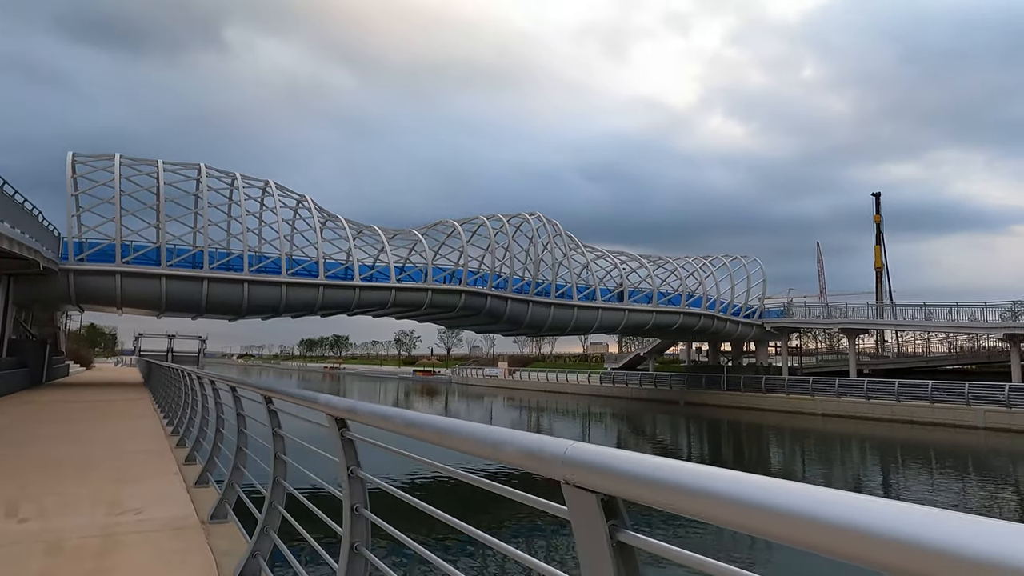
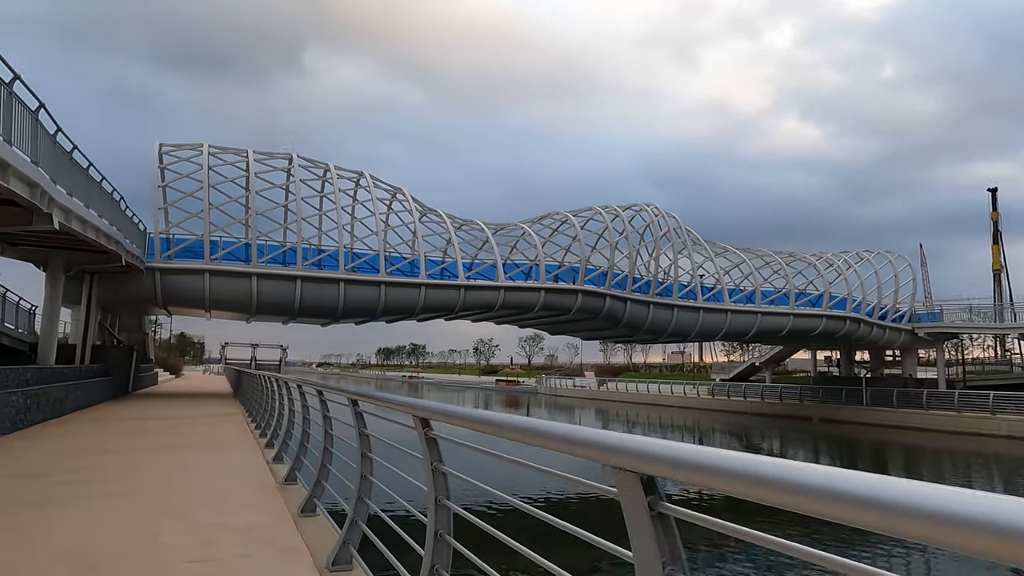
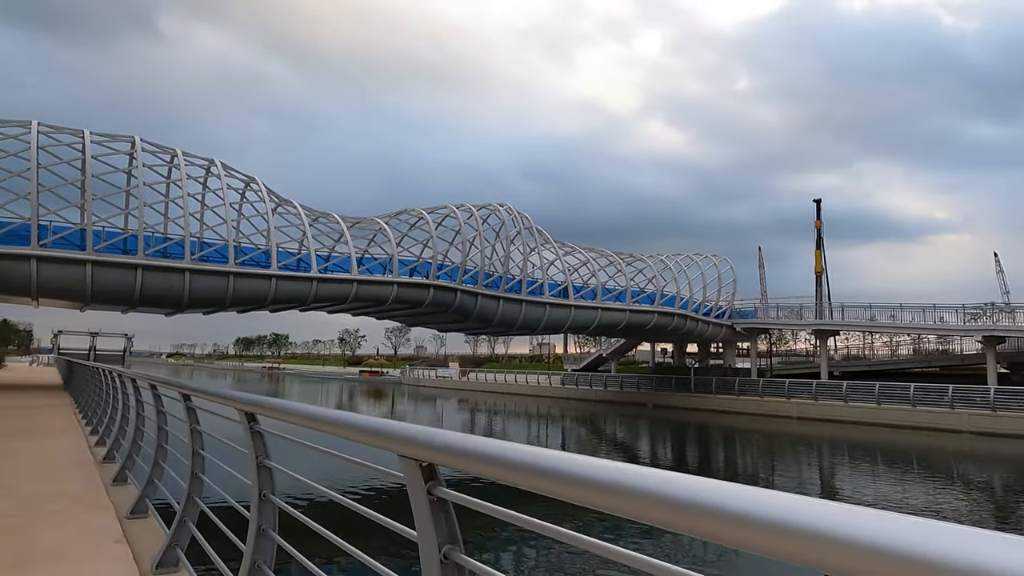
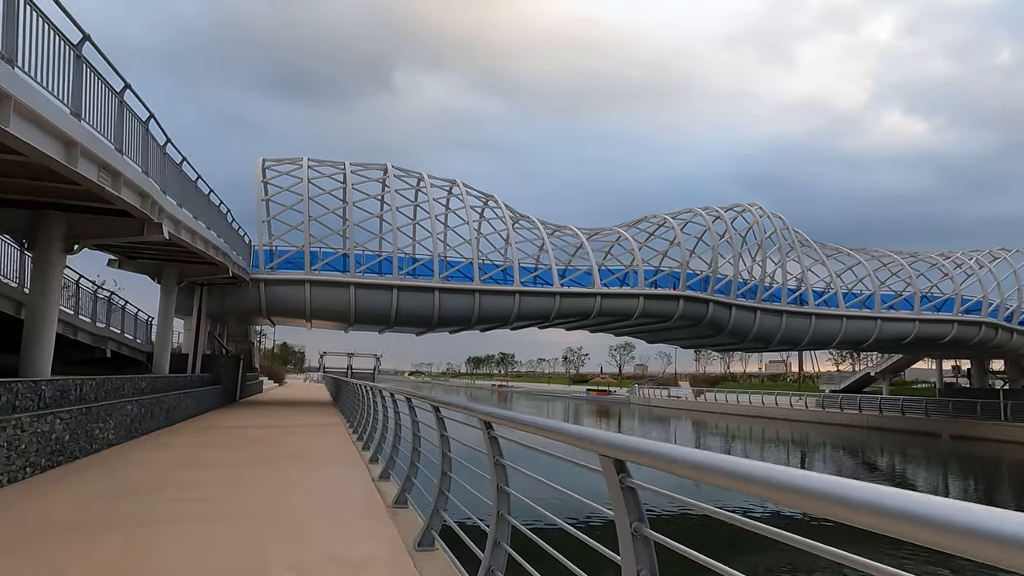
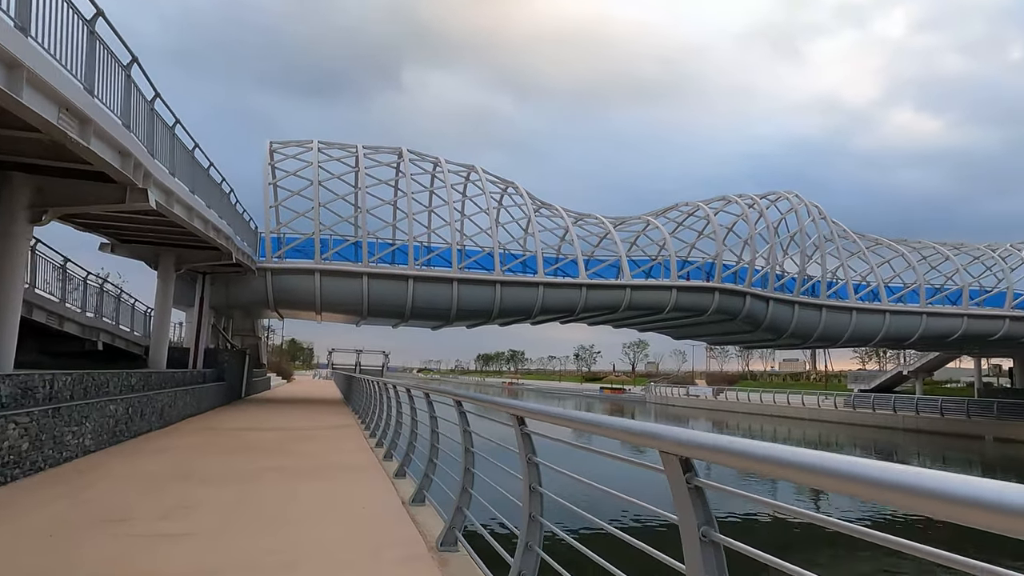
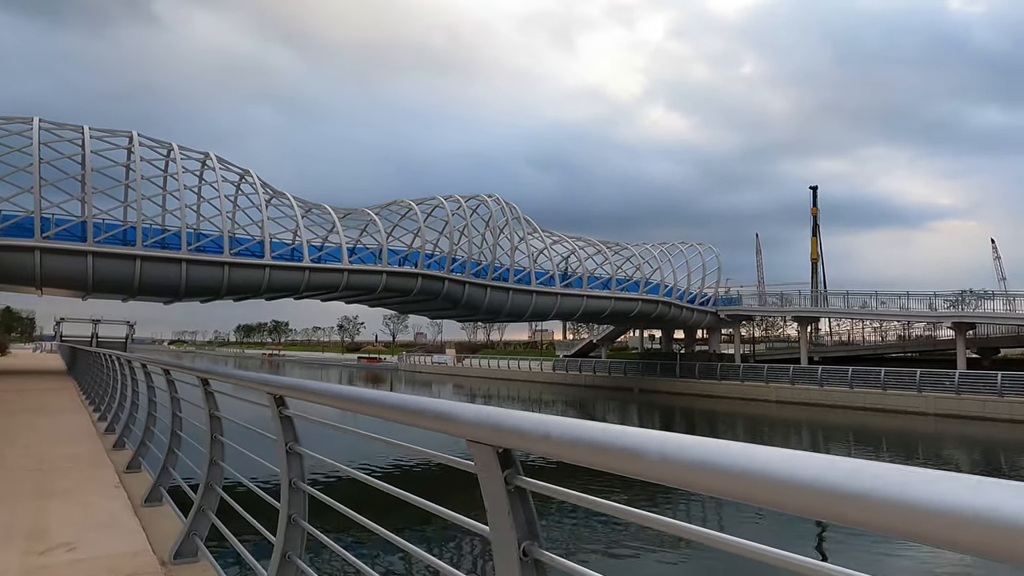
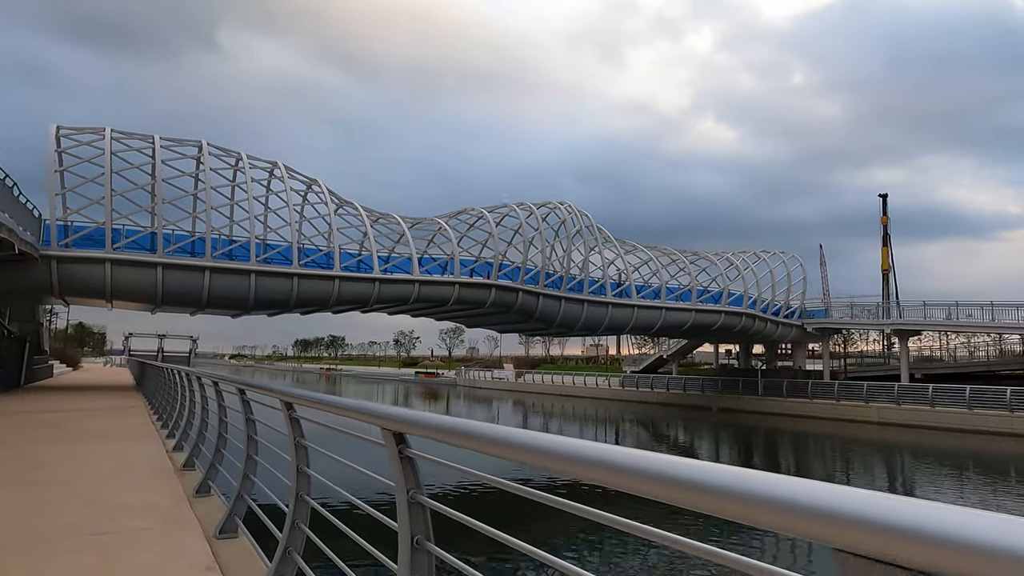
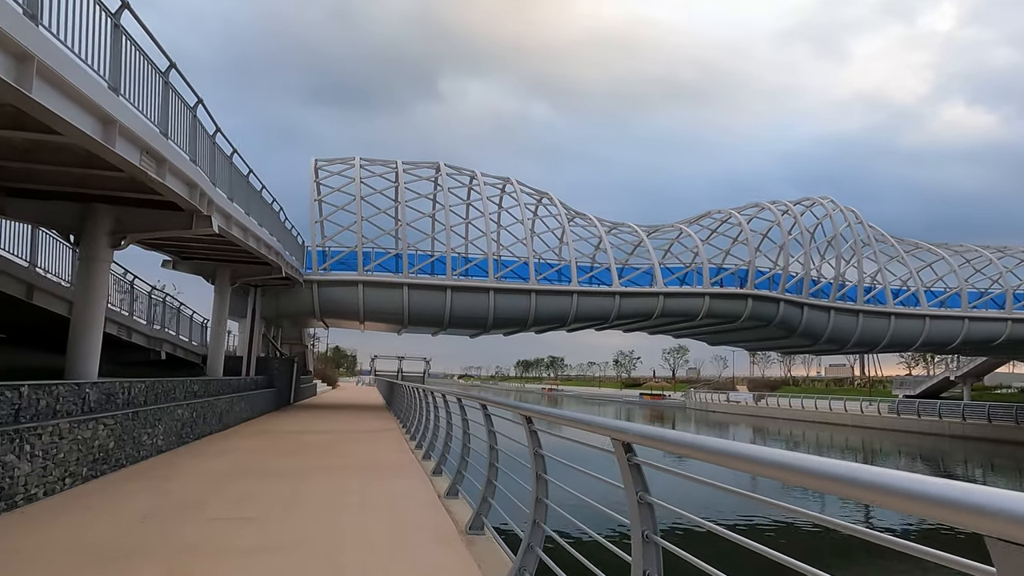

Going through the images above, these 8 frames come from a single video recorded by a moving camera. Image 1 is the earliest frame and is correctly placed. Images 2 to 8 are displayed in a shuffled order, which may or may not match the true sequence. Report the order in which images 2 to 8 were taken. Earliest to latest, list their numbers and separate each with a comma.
6, 3, 7, 2, 4, 8, 5
